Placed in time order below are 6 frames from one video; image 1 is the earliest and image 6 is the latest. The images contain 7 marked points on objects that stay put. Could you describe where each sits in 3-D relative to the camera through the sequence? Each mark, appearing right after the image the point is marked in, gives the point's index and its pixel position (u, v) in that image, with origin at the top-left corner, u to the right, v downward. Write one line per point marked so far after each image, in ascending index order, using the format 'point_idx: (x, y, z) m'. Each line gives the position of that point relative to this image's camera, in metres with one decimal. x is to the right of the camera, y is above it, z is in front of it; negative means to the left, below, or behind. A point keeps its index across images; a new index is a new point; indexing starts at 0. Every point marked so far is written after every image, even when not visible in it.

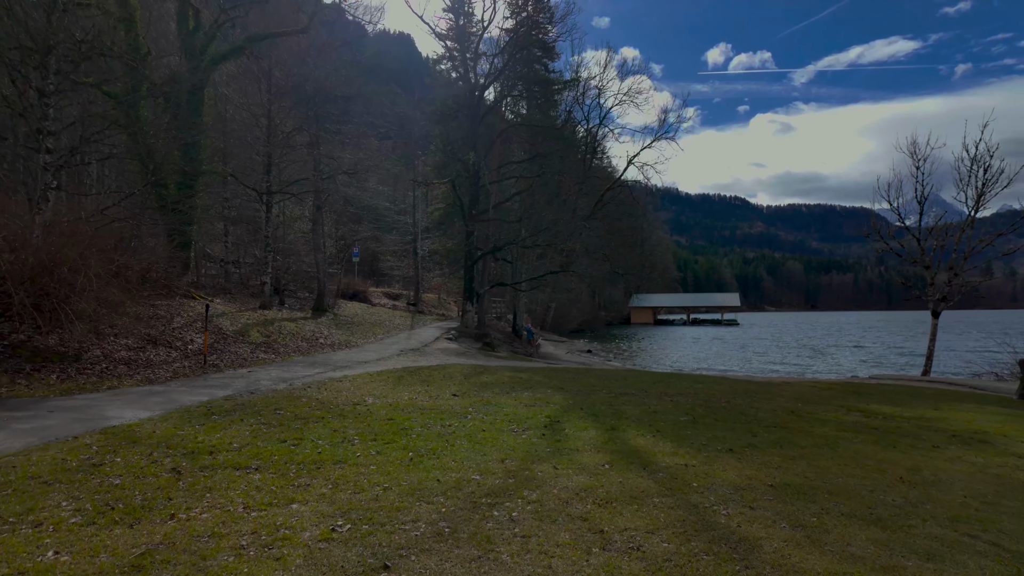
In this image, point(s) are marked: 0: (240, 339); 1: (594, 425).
0: (-8.4, -1.6, +18.2) m
1: (+1.1, -1.8, +7.9) m
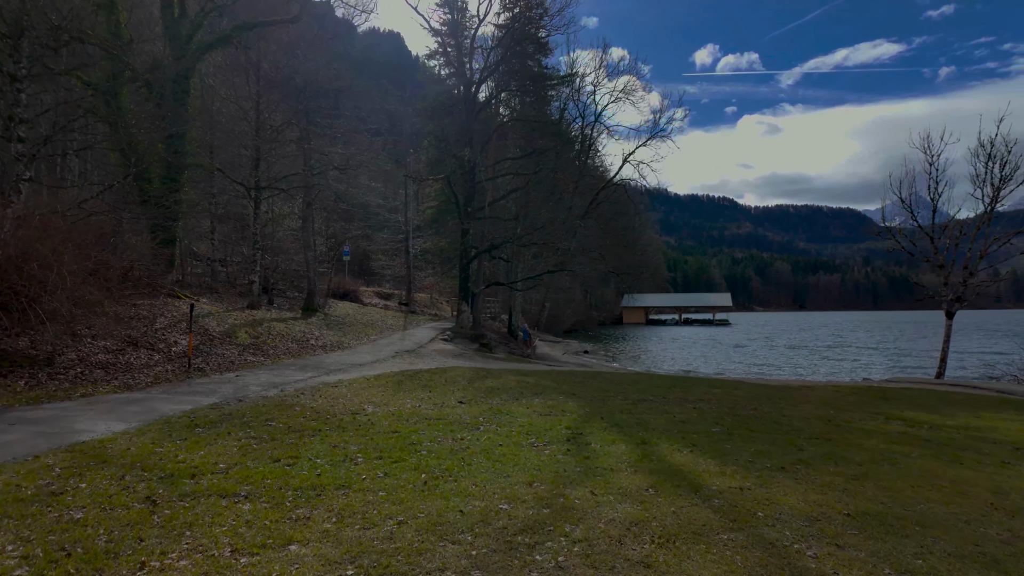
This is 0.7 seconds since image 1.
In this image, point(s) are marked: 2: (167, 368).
0: (-8.4, -1.5, +17.3) m
1: (+1.4, -1.8, +7.2) m
2: (-7.8, -1.8, +13.4) m
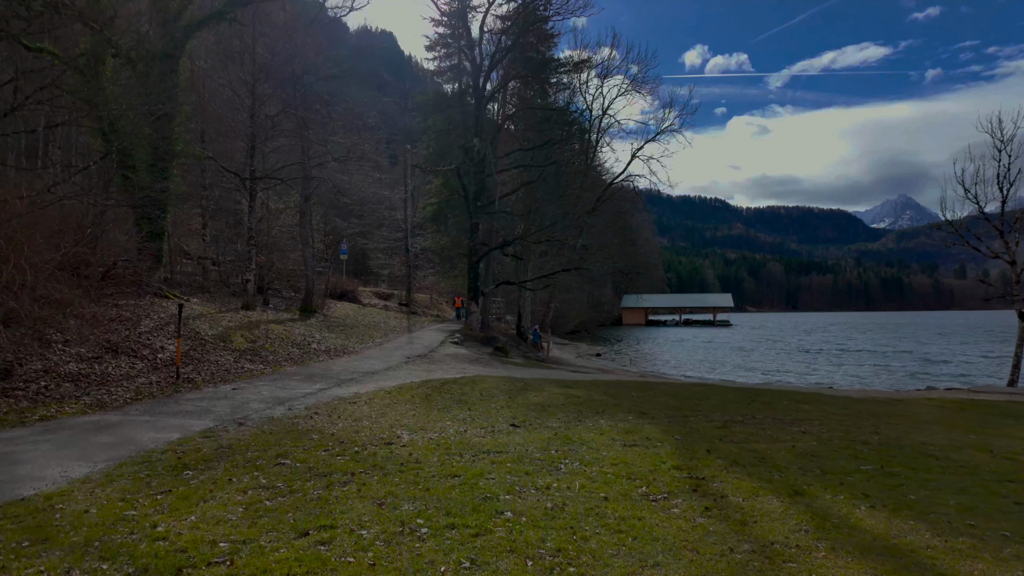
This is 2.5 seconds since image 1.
0: (-7.6, -1.5, +15.4) m
1: (+2.3, -1.8, +5.4) m
2: (-7.0, -1.8, +11.4) m
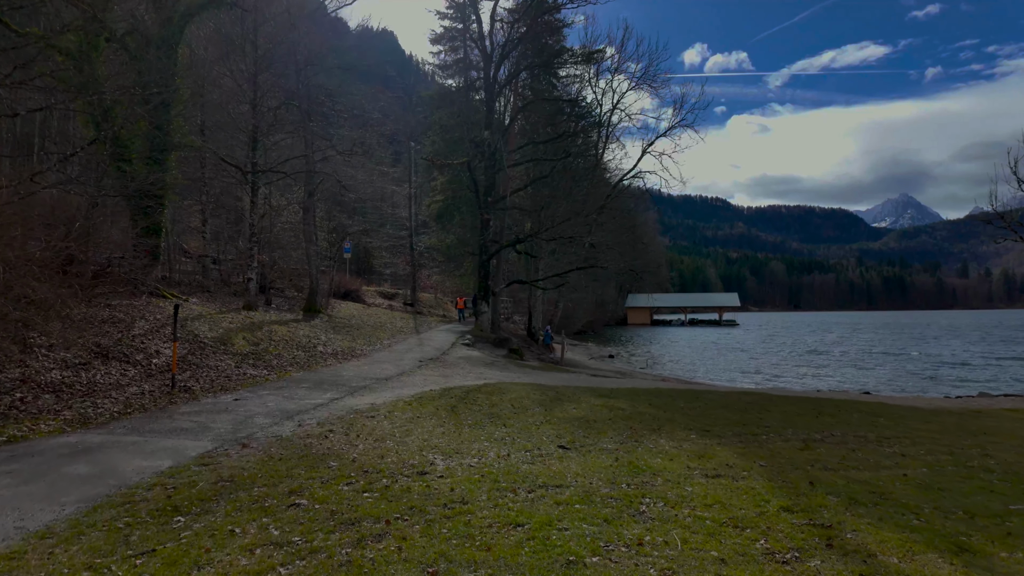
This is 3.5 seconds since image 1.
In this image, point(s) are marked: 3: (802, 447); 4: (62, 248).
0: (-7.0, -1.5, +14.2) m
1: (+2.8, -1.8, +4.2) m
2: (-6.4, -1.8, +10.3) m
3: (+3.4, -1.9, +7.1) m
4: (-7.5, +0.7, +9.7) m
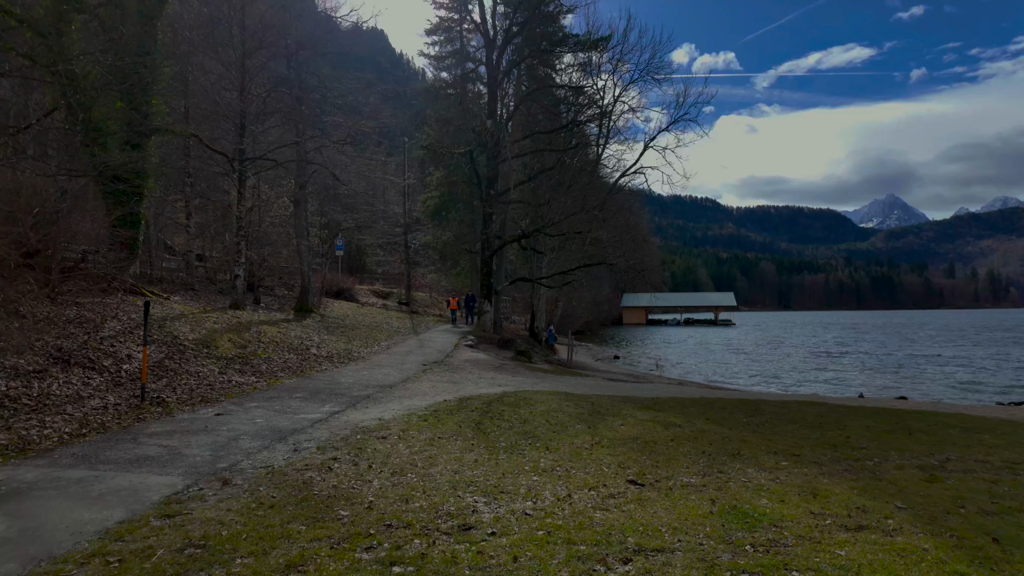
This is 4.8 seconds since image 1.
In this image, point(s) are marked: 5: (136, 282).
0: (-6.6, -1.4, +12.7) m
1: (+3.4, -1.7, +2.8) m
2: (-6.0, -1.7, +8.7) m
3: (+4.0, -1.8, +5.7) m
4: (-7.0, +0.8, +8.1) m
5: (-11.7, +0.2, +18.4) m
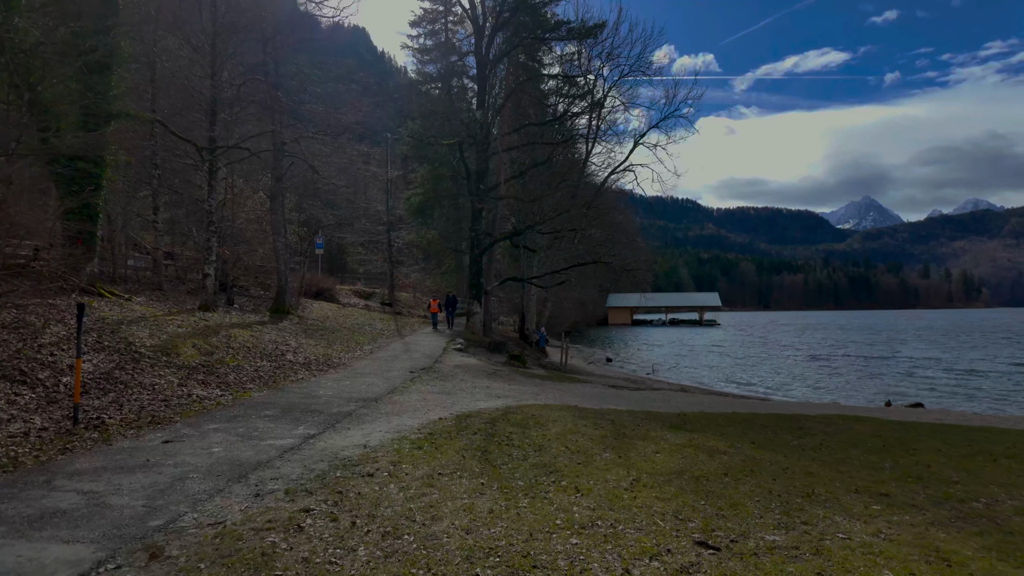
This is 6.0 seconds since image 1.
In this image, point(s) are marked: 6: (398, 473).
0: (-6.6, -1.4, +11.1) m
1: (+3.7, -1.7, +1.6) m
2: (-5.9, -1.7, +7.2) m
3: (+4.2, -1.8, +4.5) m
4: (-6.9, +0.8, +6.6) m
5: (-11.9, +0.2, +16.7) m
6: (-1.1, -1.8, +5.6) m
